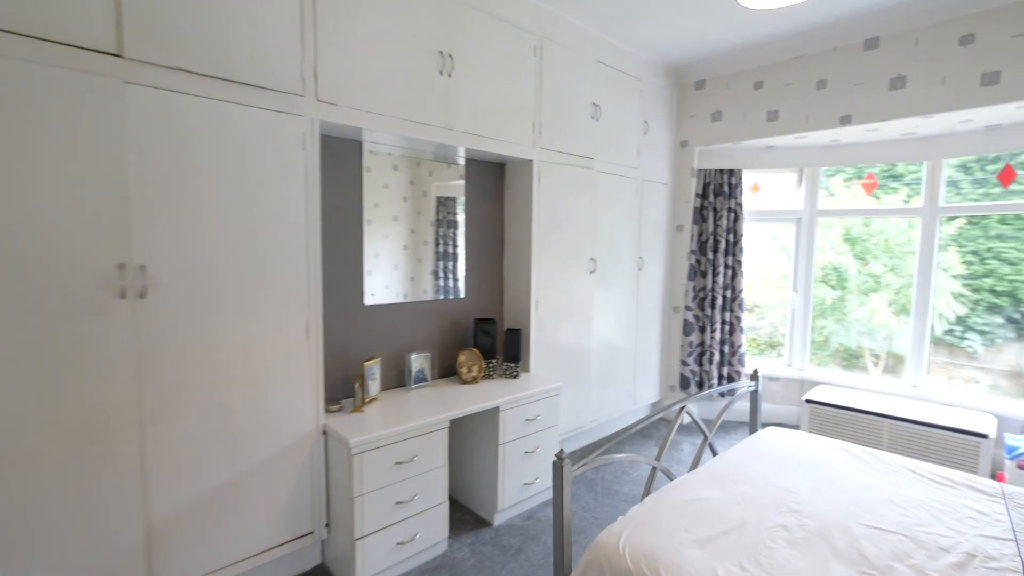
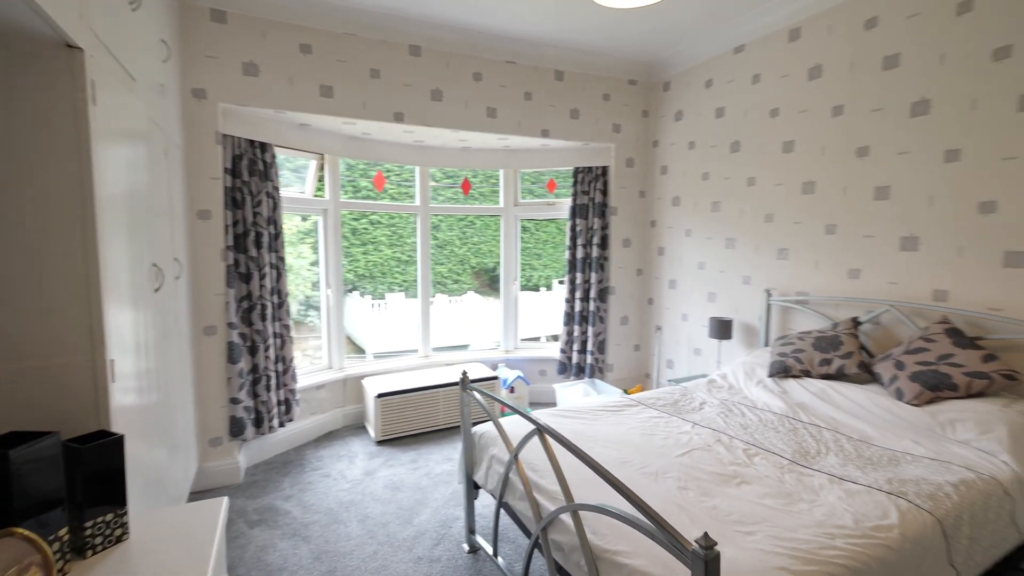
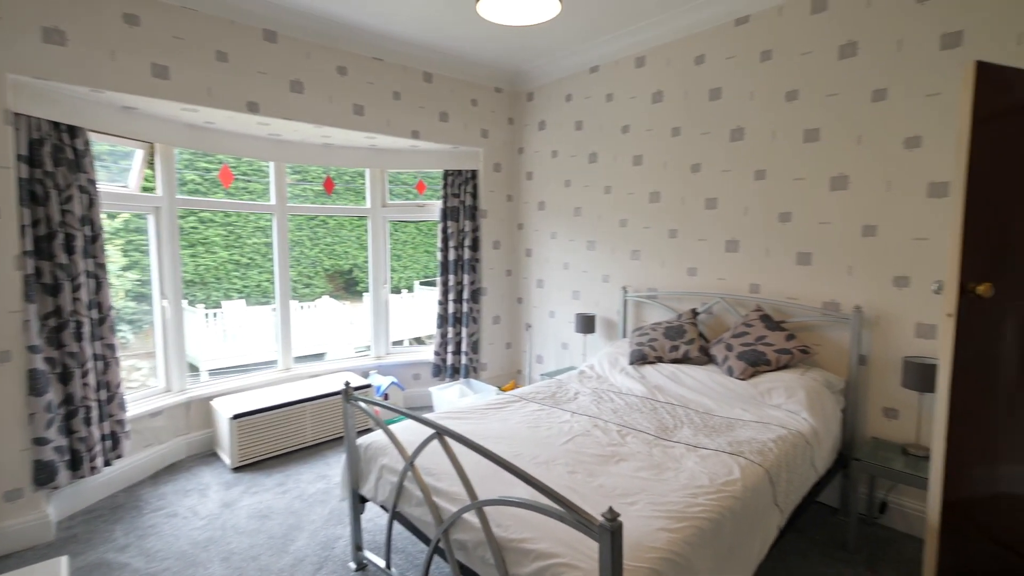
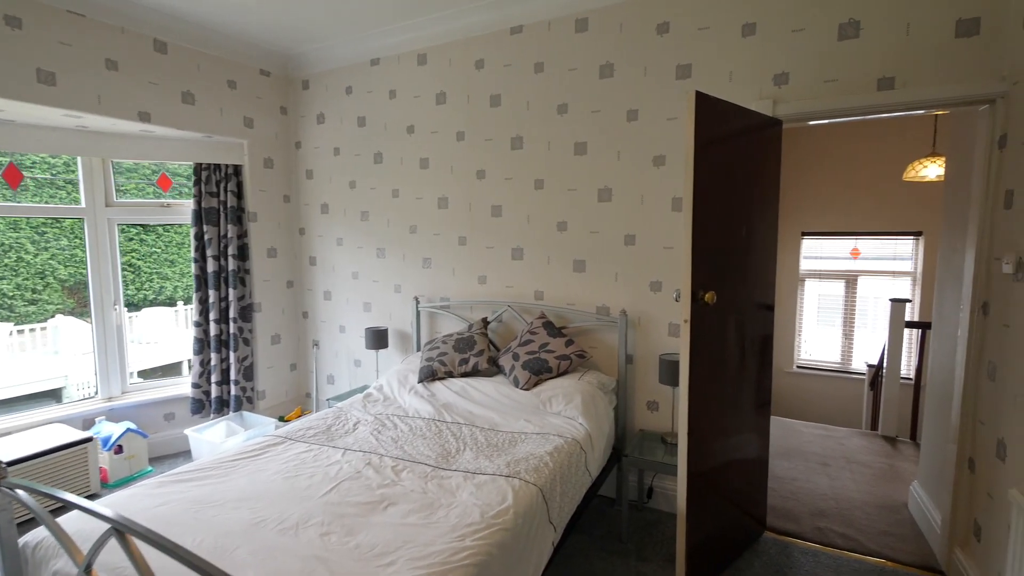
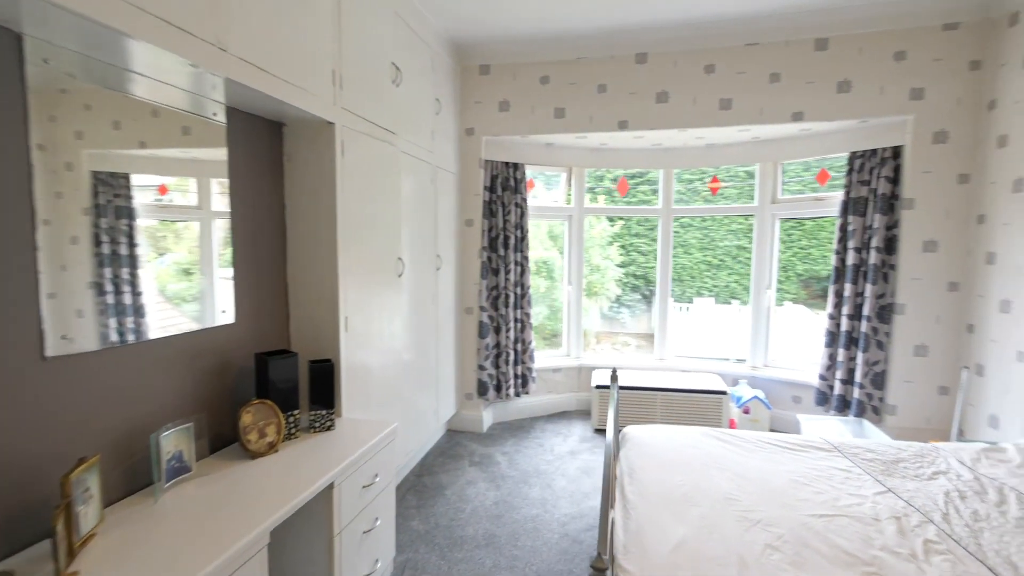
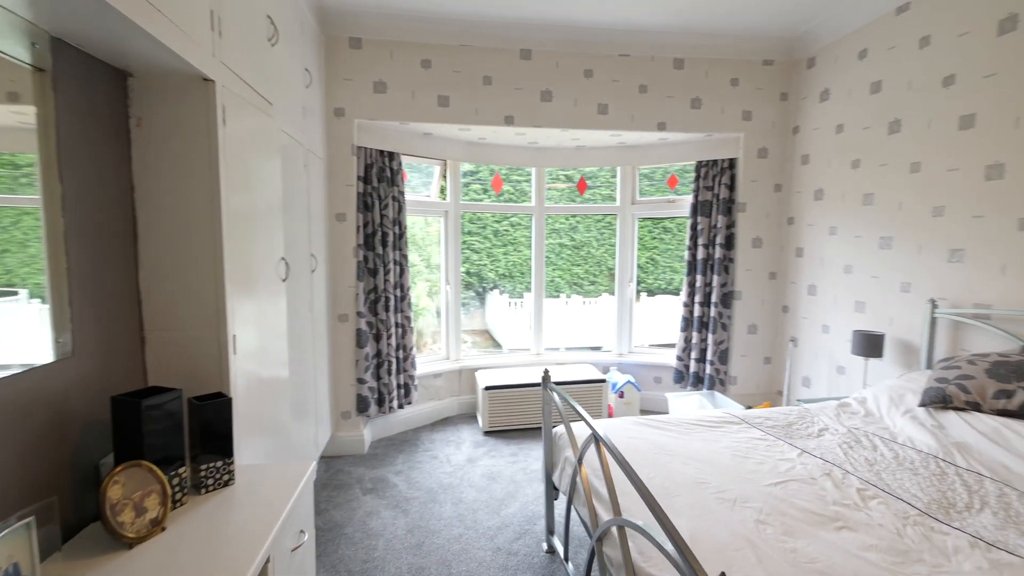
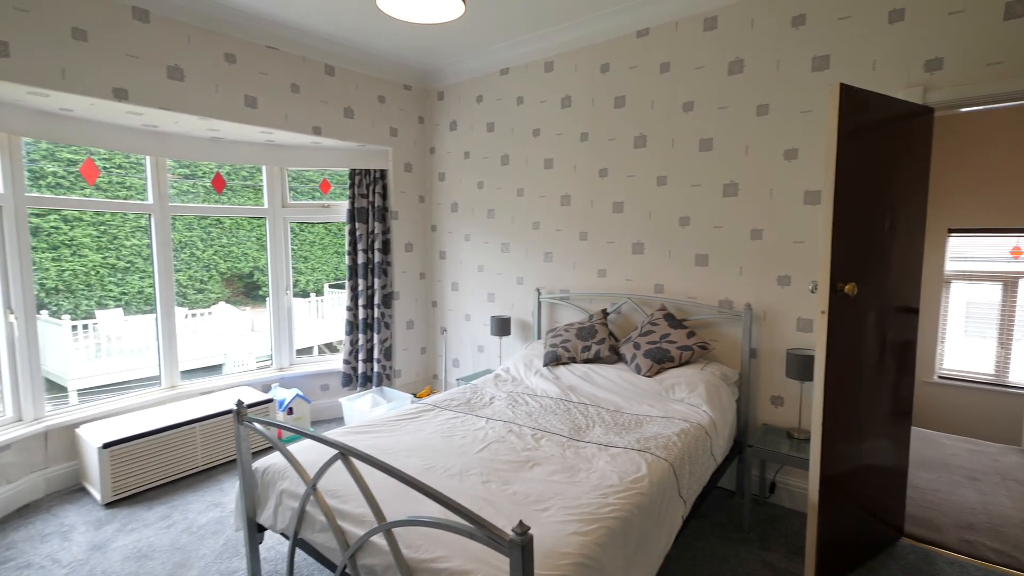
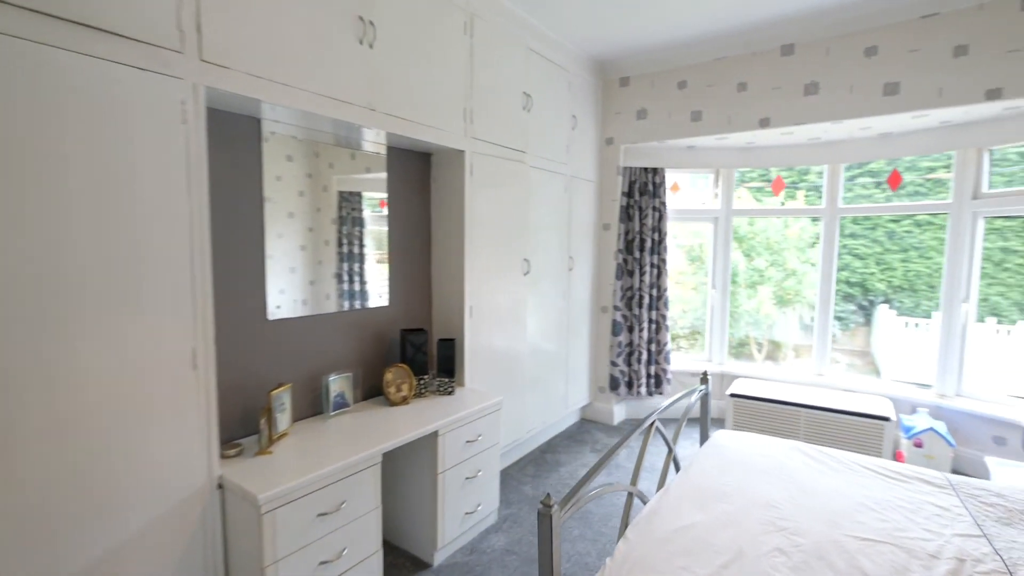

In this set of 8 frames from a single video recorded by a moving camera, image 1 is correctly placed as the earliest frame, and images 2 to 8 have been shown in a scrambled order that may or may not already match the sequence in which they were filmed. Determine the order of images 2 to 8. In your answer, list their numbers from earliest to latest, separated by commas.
8, 5, 6, 2, 3, 7, 4
